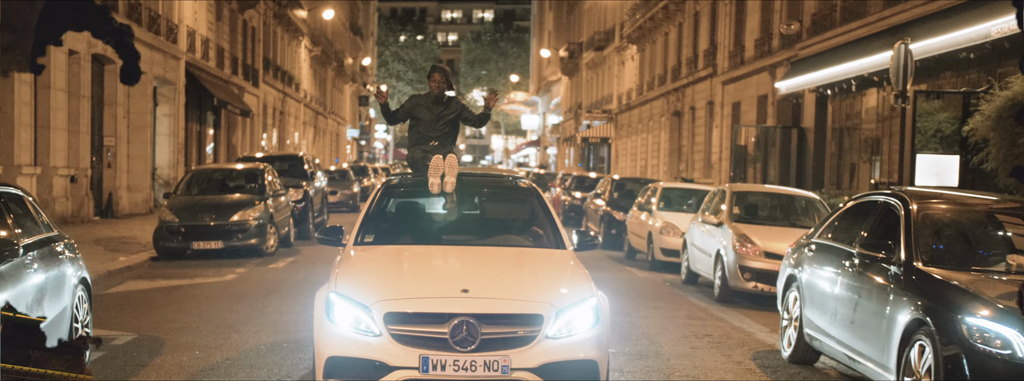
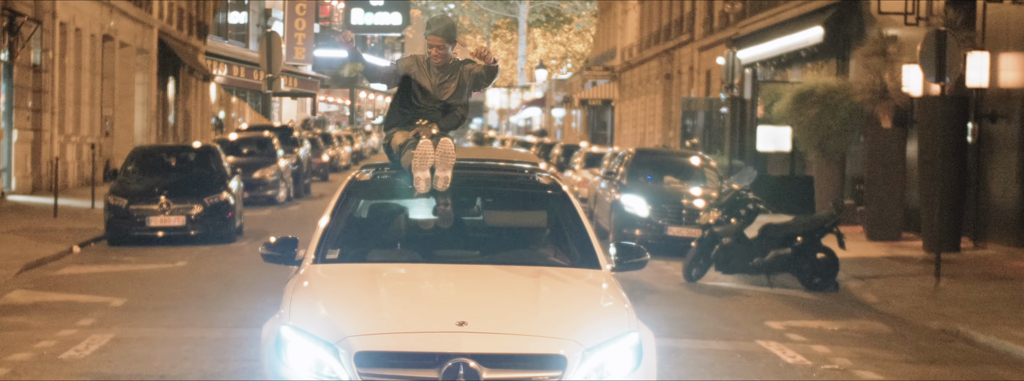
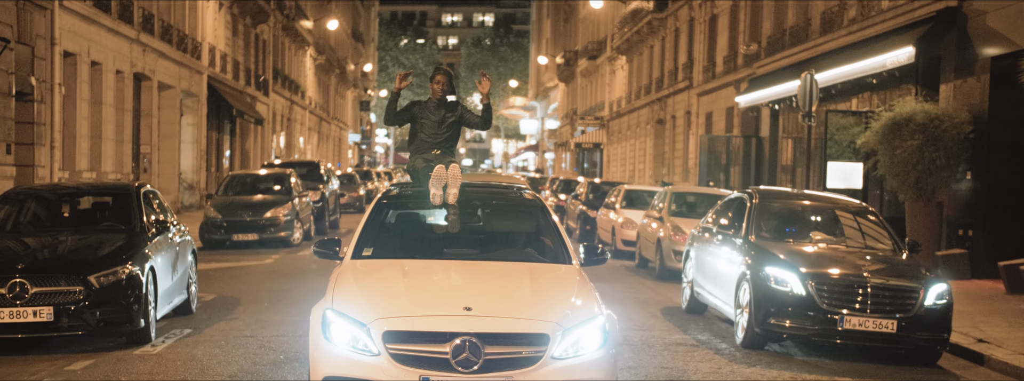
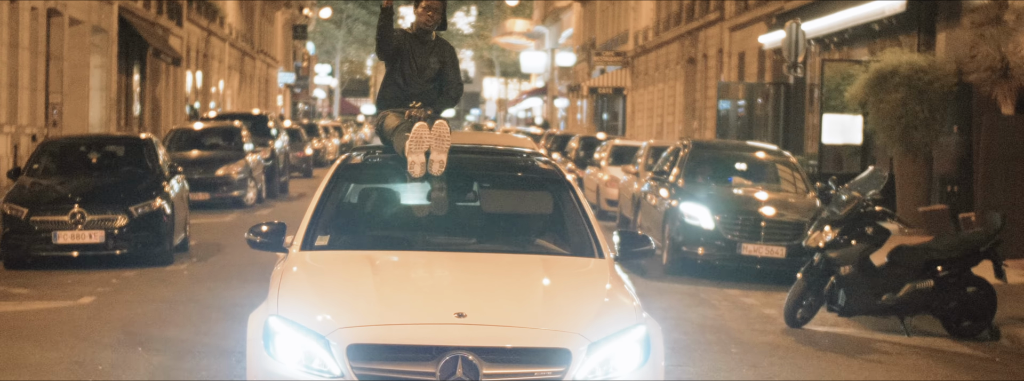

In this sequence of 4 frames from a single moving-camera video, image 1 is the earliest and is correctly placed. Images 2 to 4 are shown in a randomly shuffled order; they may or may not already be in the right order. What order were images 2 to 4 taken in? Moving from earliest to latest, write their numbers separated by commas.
3, 4, 2
